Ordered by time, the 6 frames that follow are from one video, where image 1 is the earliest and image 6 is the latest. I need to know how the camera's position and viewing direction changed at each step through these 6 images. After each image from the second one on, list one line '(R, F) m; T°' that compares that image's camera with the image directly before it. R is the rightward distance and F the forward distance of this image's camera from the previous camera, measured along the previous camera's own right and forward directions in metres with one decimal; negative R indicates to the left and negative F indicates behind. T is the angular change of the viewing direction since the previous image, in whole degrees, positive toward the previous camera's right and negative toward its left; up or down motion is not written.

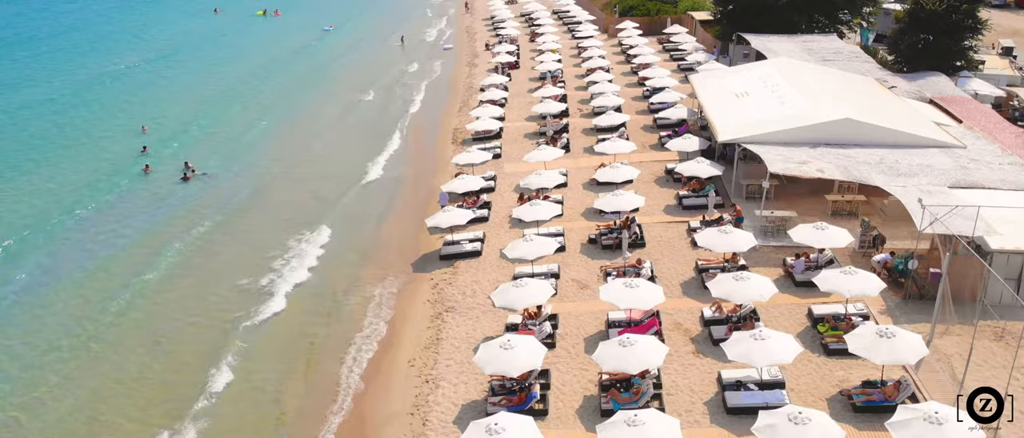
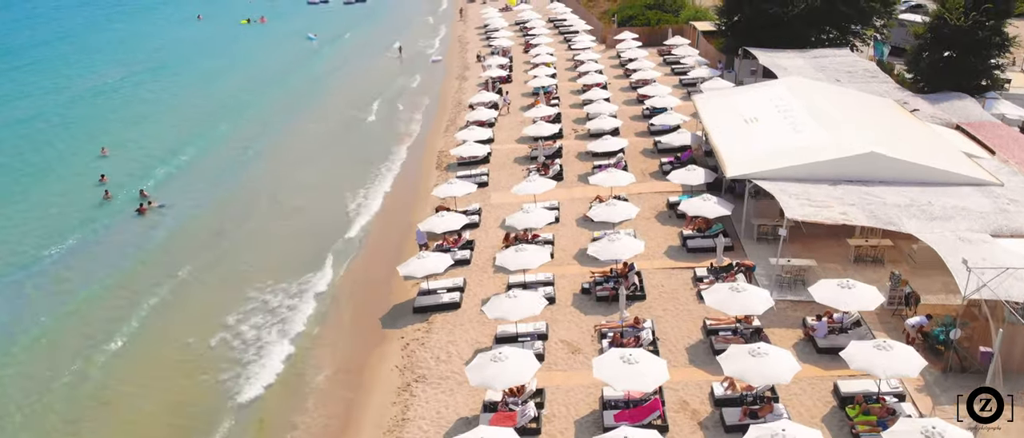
(+0.3, +2.5) m; 0°
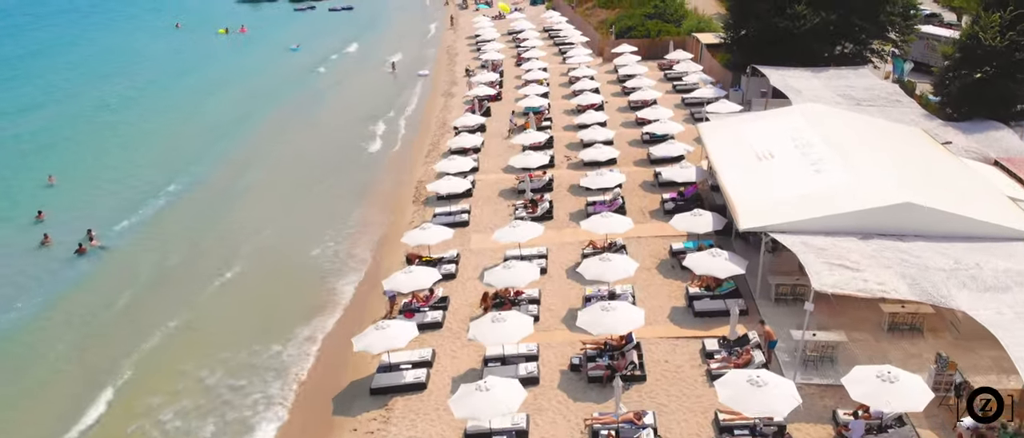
(+0.4, +3.0) m; 0°
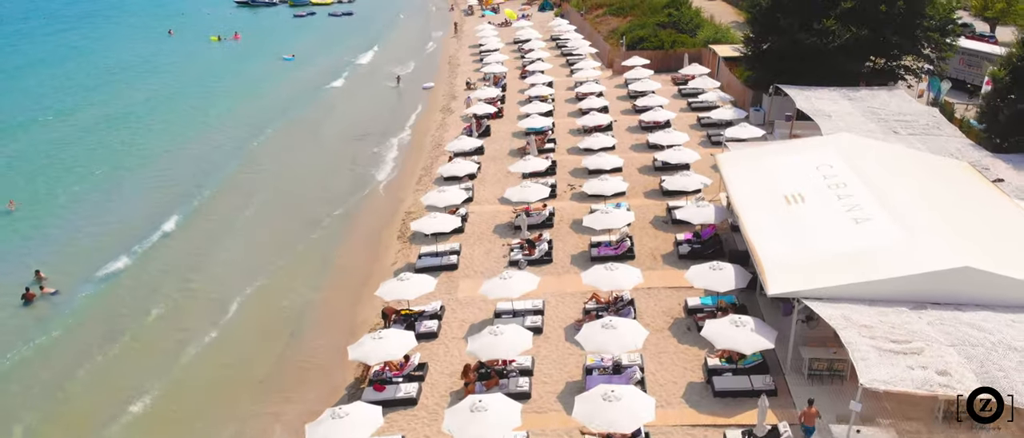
(+0.4, +2.8) m; -1°
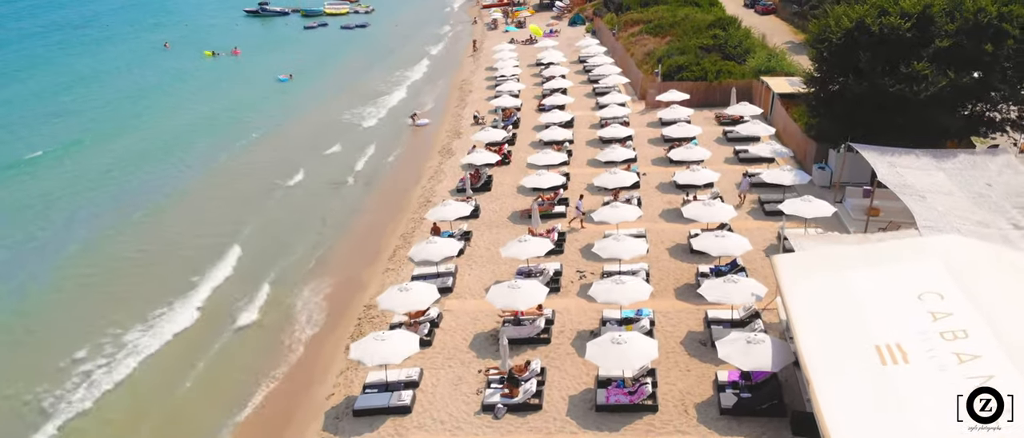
(+1.1, +6.3) m; -3°
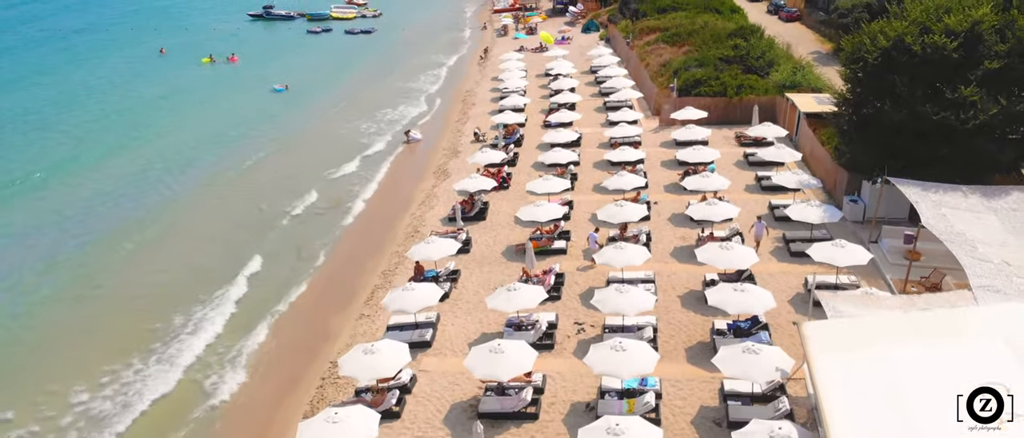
(+0.6, +2.7) m; -1°
